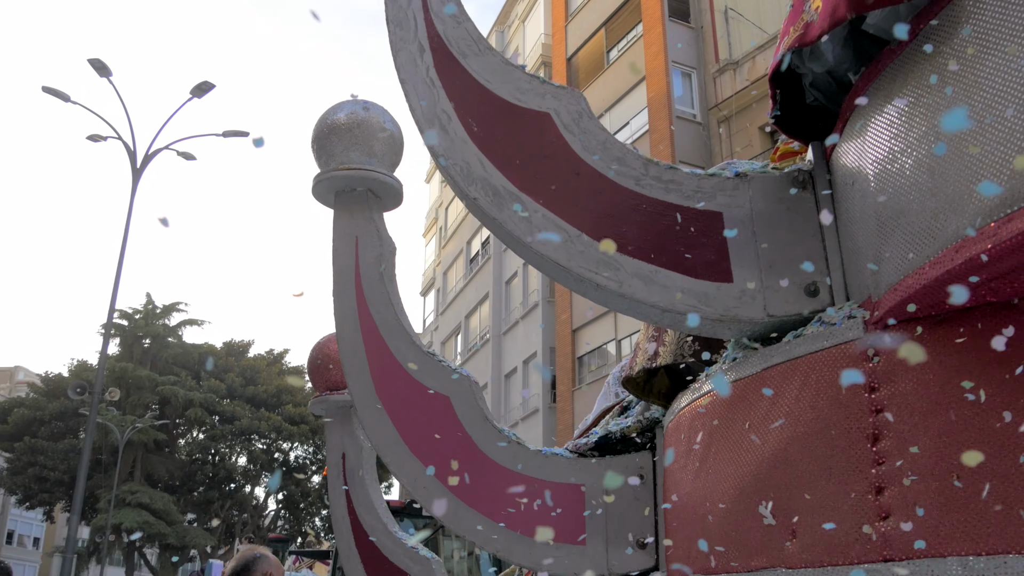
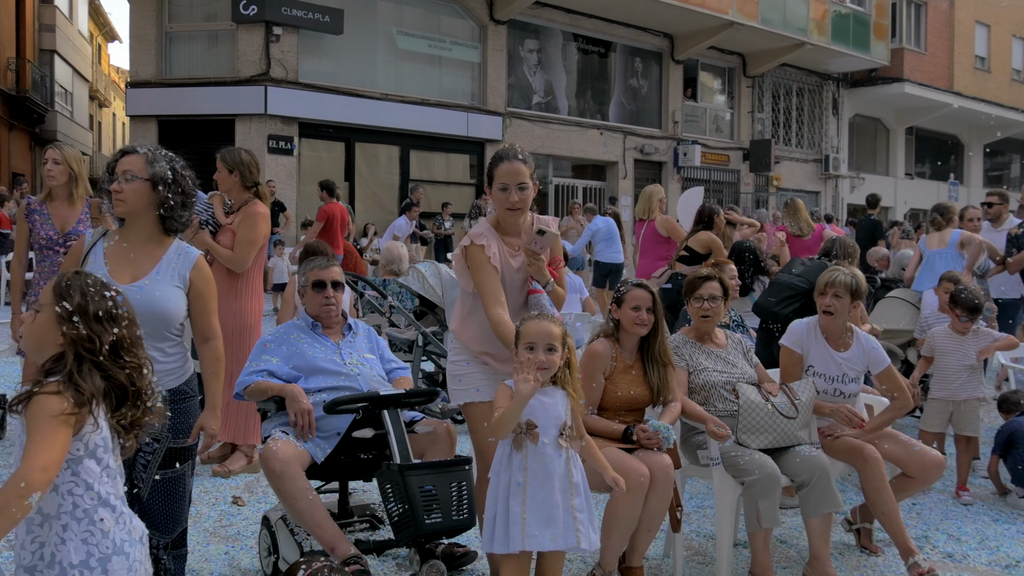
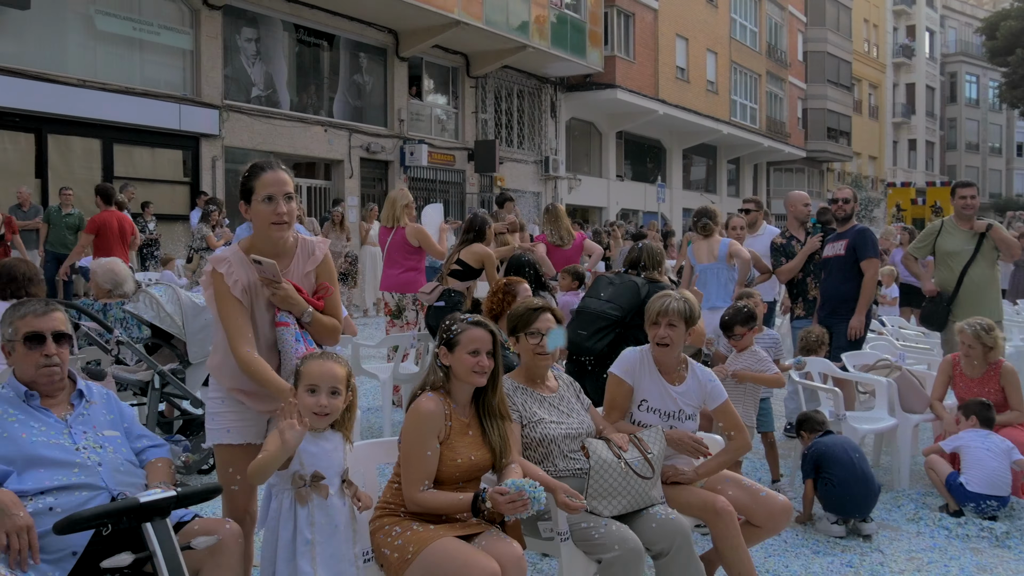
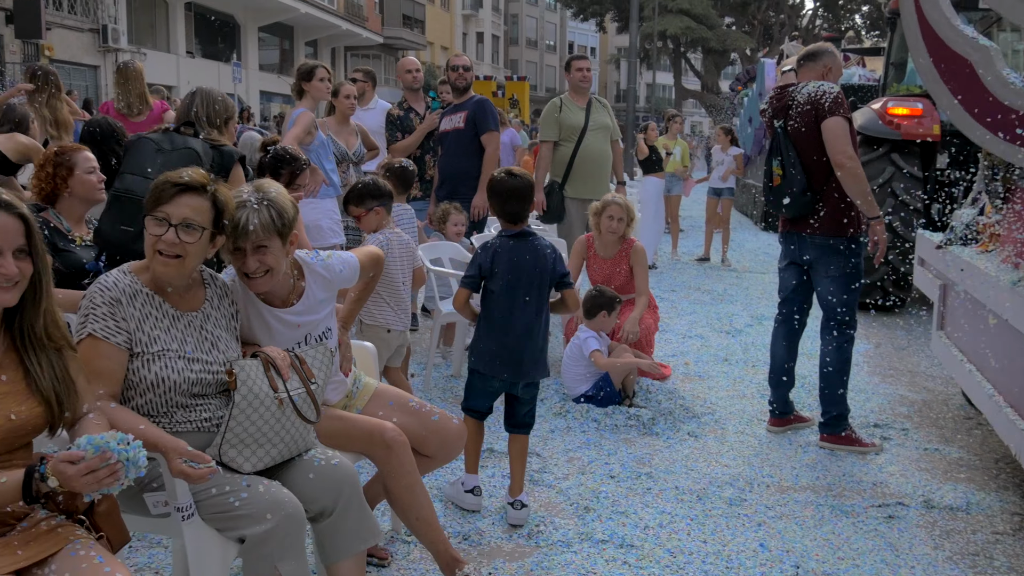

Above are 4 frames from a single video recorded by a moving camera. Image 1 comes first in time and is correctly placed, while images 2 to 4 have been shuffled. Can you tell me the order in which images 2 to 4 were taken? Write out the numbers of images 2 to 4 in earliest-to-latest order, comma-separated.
4, 3, 2
